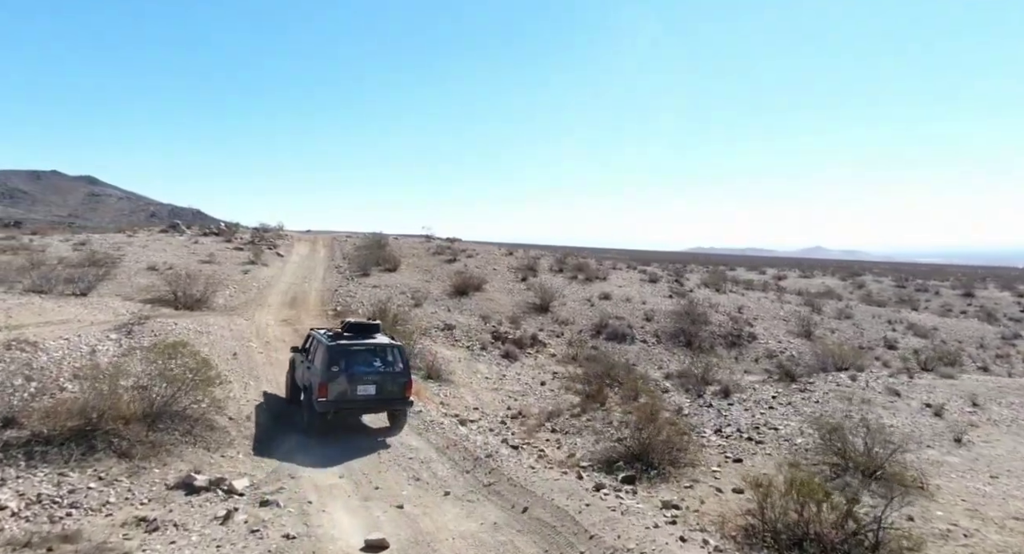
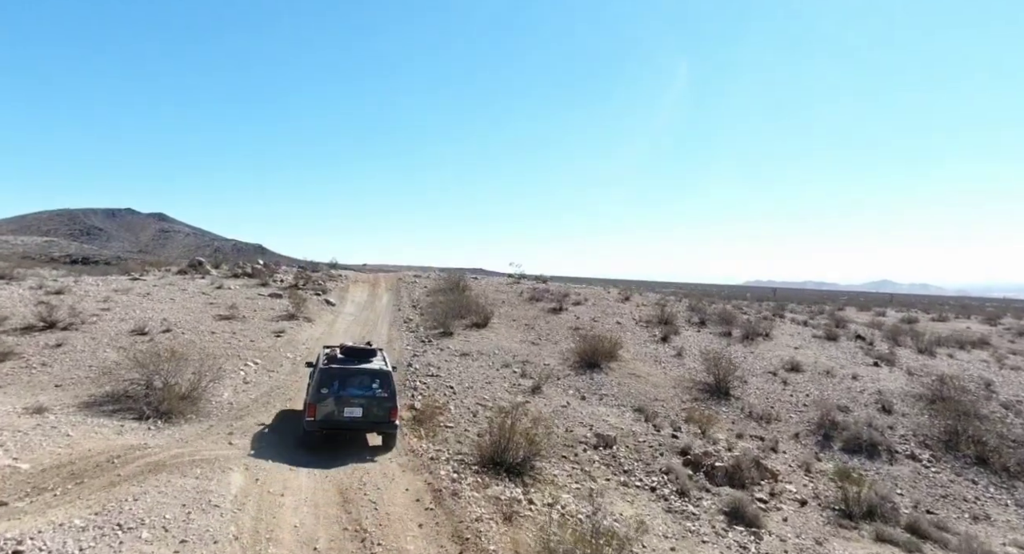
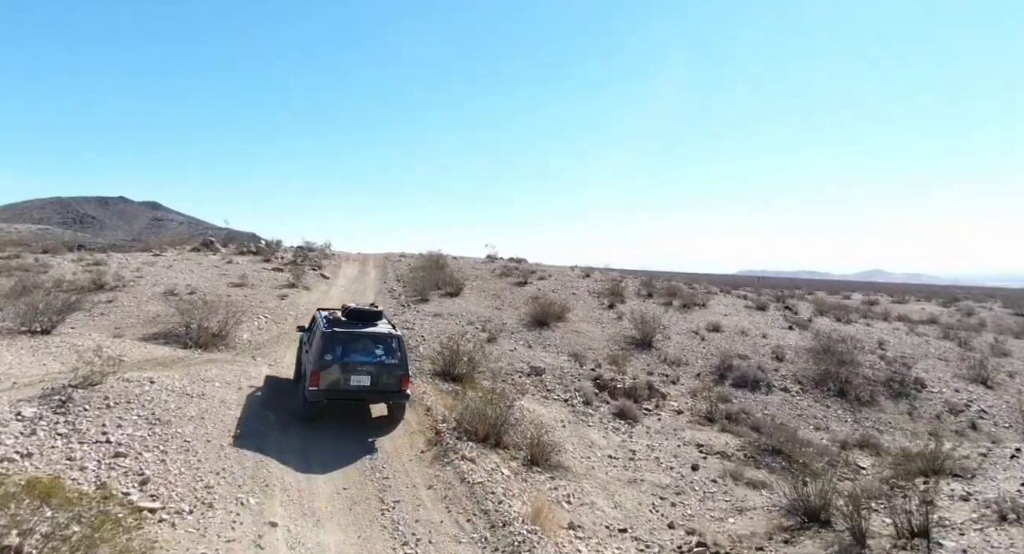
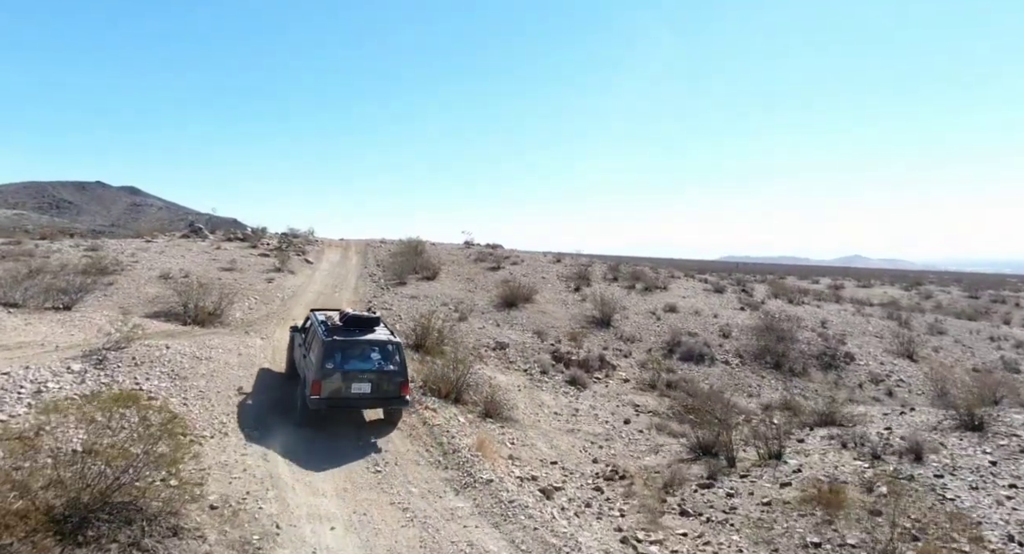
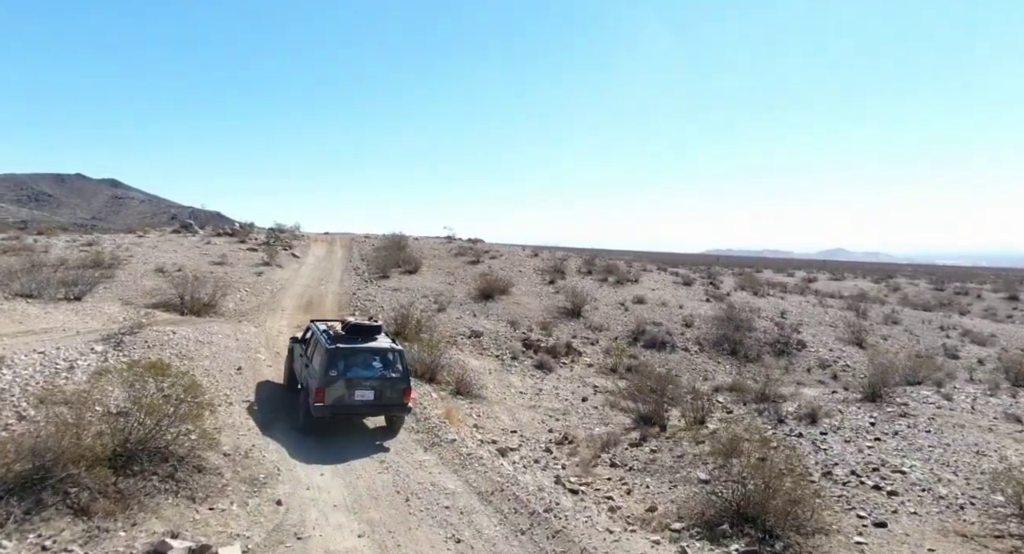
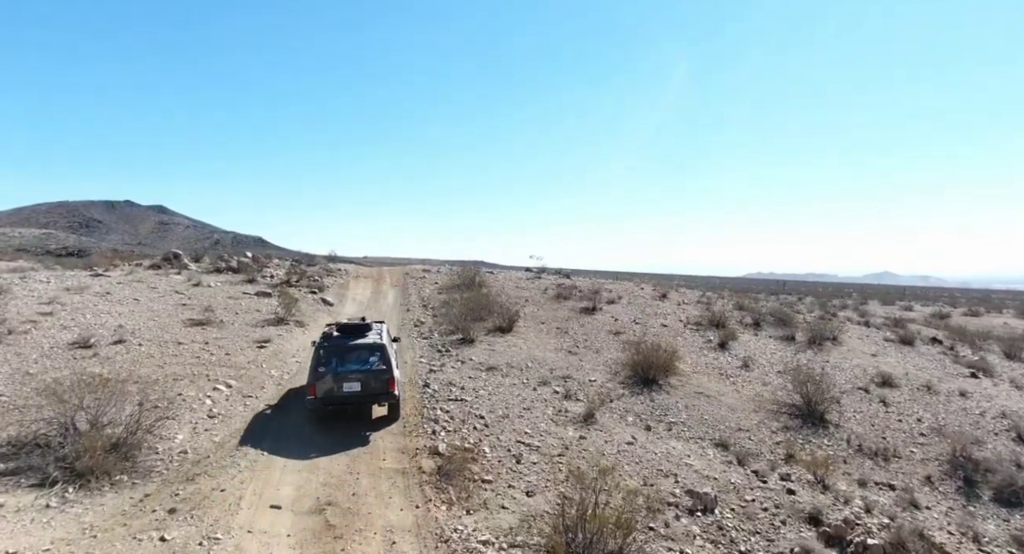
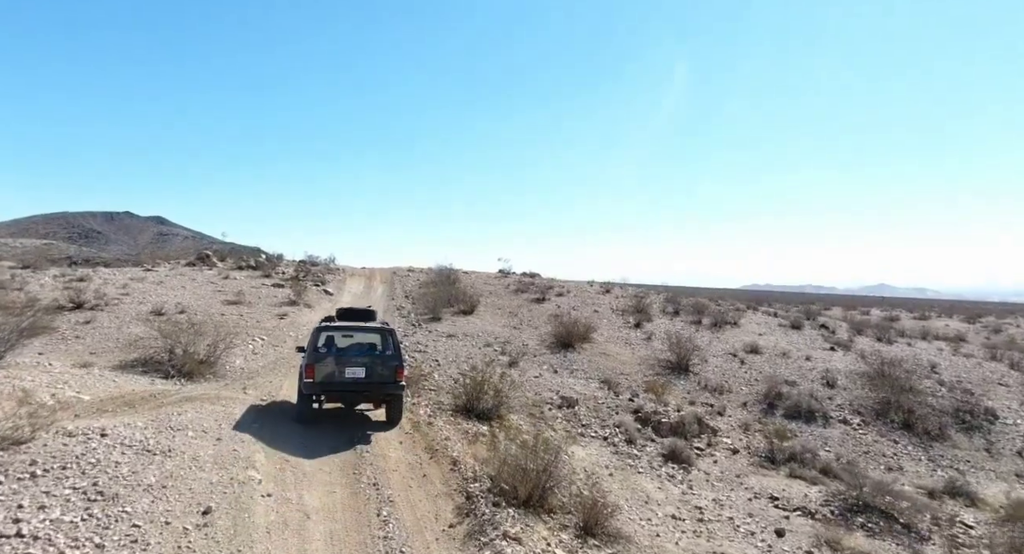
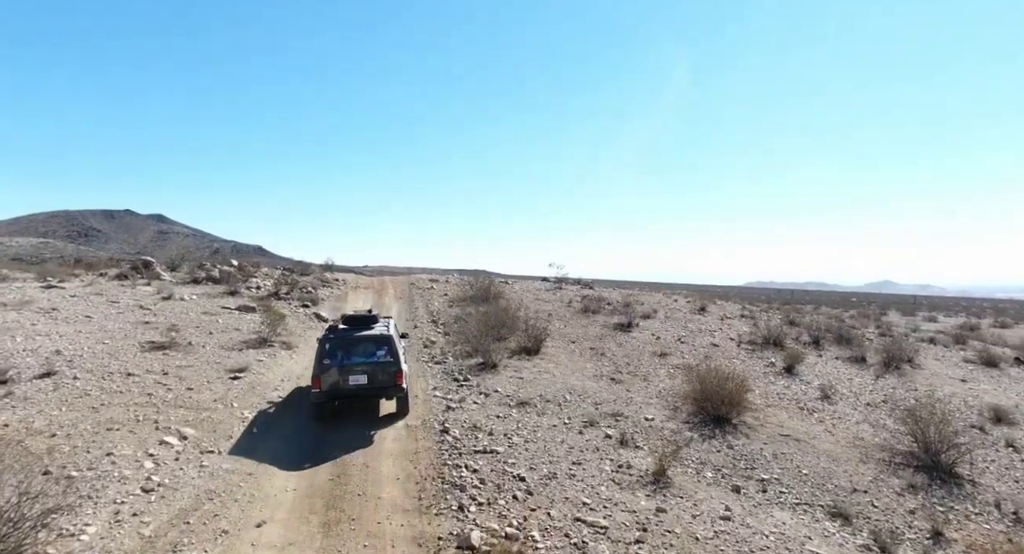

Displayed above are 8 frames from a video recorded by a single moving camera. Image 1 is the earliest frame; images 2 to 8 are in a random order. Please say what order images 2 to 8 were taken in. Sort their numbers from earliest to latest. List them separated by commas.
5, 4, 3, 7, 2, 6, 8
